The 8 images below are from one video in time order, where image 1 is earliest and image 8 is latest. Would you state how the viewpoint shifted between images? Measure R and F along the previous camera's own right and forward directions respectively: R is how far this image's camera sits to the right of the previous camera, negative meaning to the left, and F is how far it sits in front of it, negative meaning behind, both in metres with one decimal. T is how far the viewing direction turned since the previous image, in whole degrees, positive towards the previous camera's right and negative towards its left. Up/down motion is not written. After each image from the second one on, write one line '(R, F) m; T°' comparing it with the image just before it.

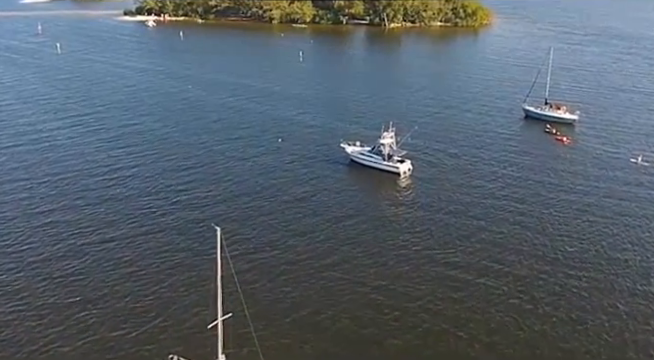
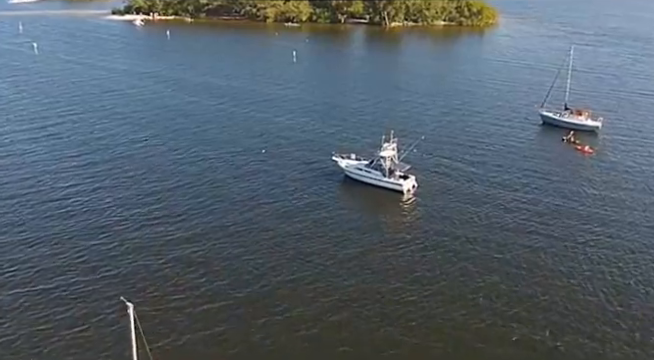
(+0.6, +12.9) m; 0°
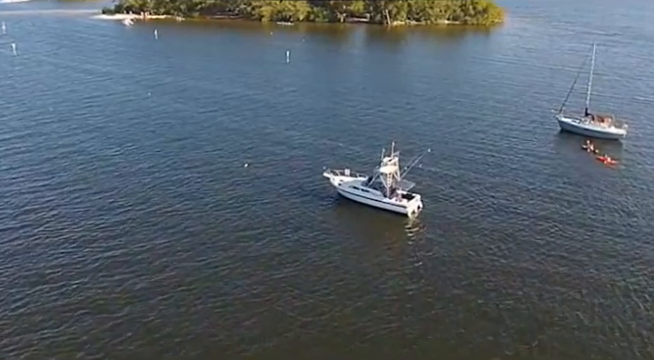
(+1.1, +11.2) m; 0°
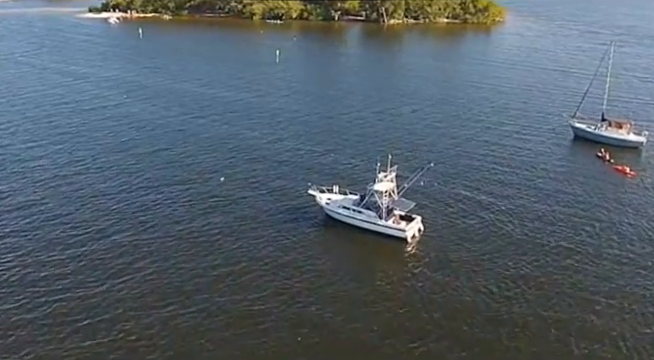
(+0.9, +9.3) m; 0°
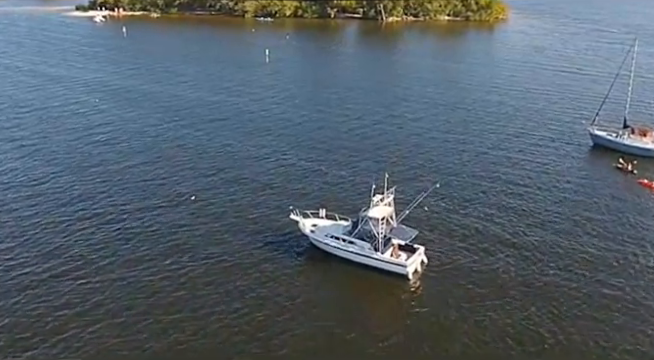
(+0.6, +9.3) m; 0°
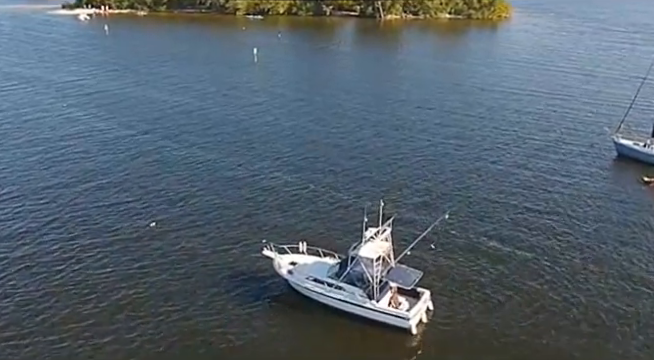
(+0.3, +9.4) m; 0°
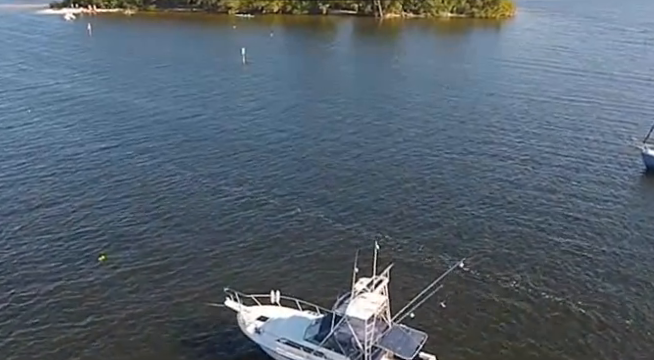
(+0.5, +8.5) m; 0°
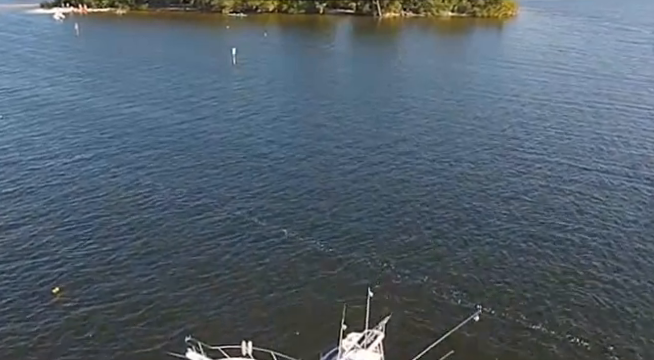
(+0.2, +5.7) m; 0°
